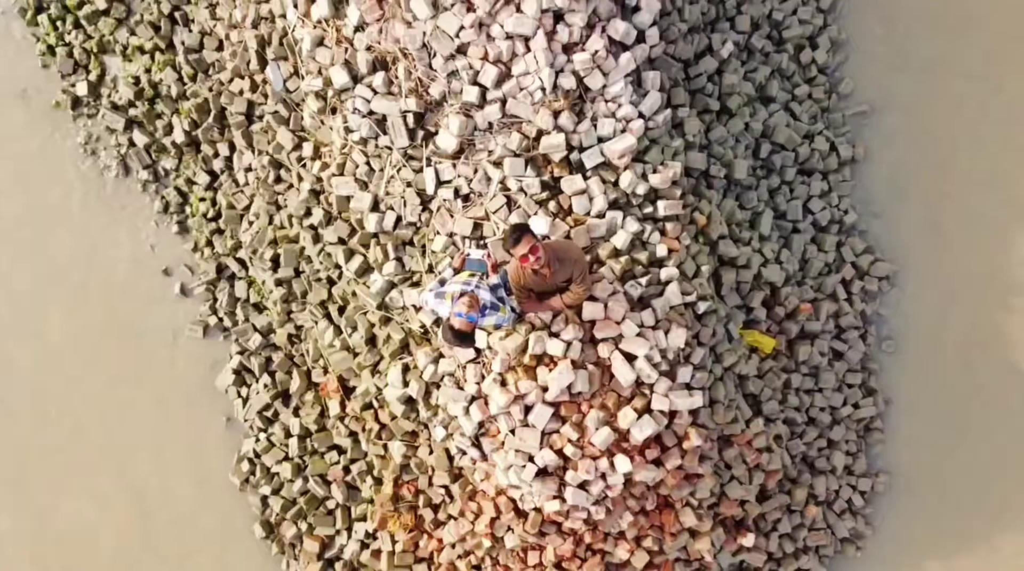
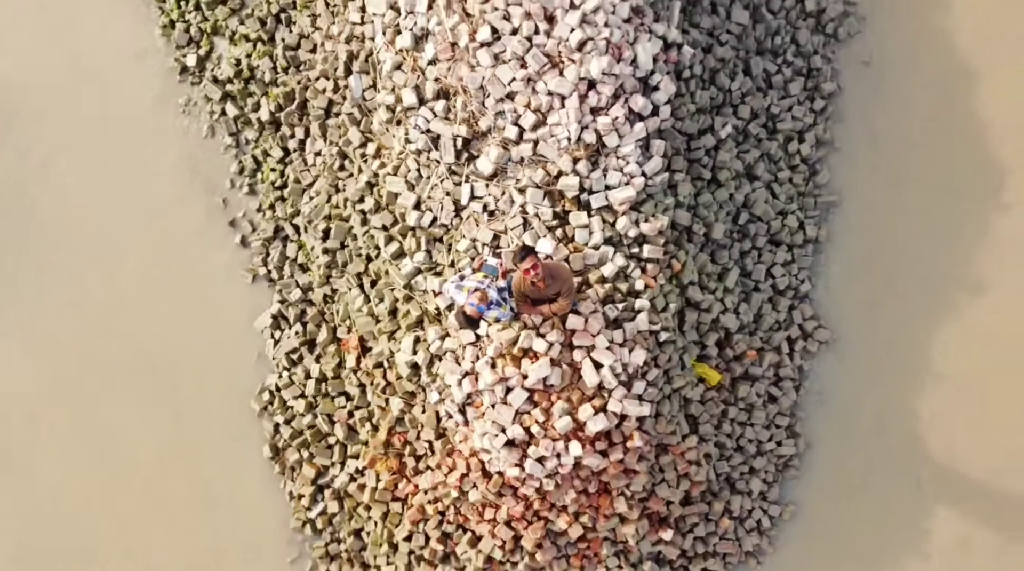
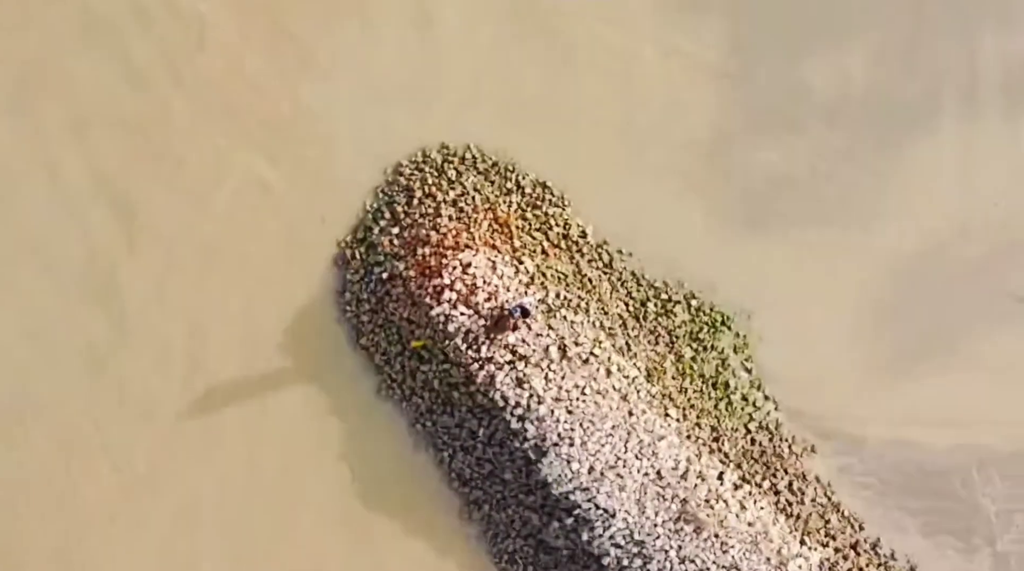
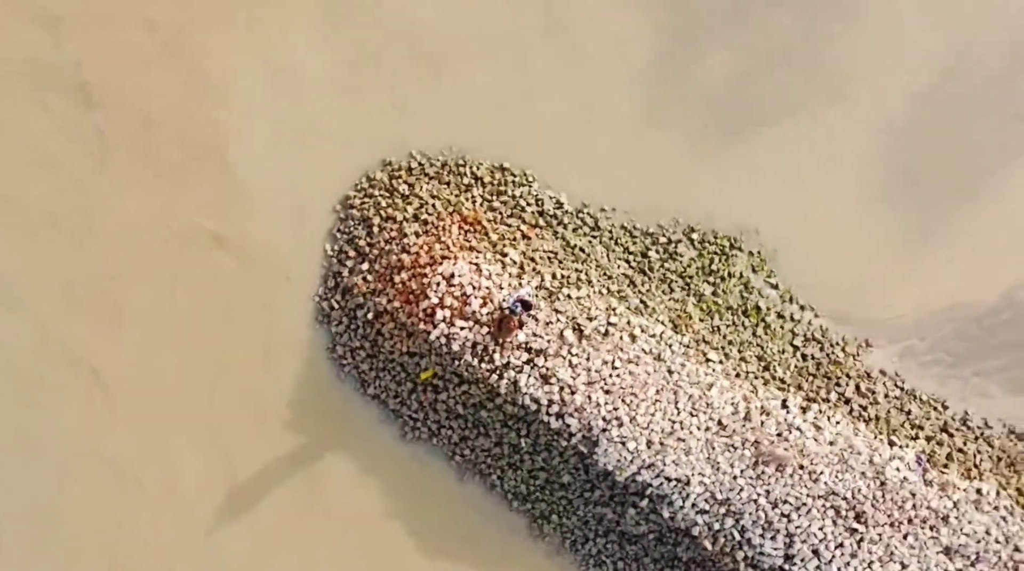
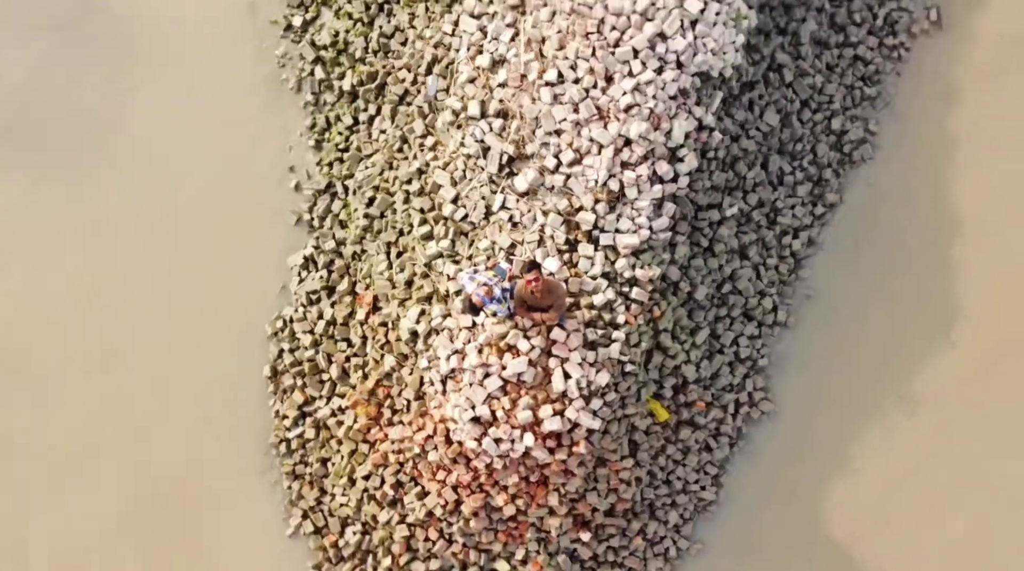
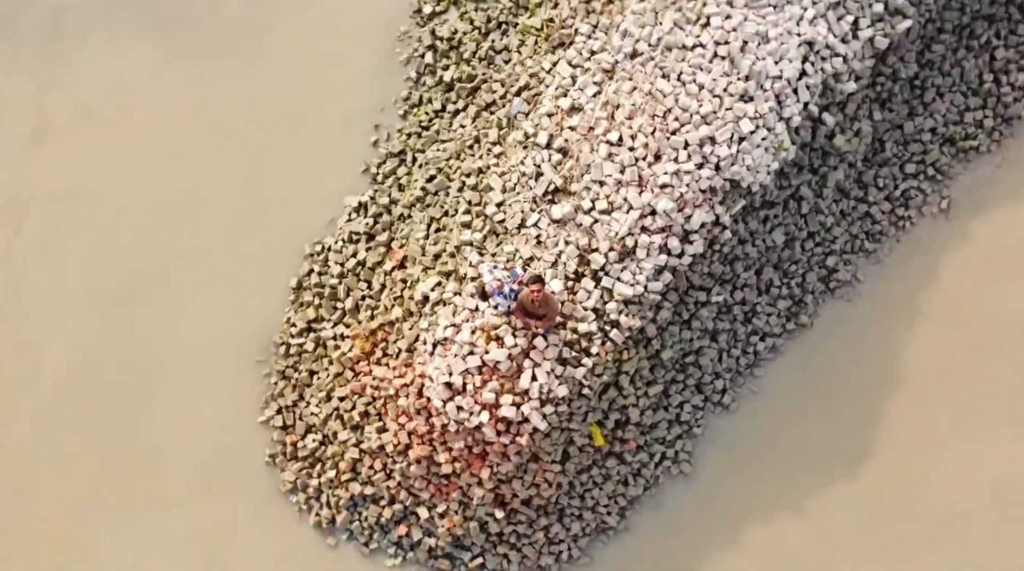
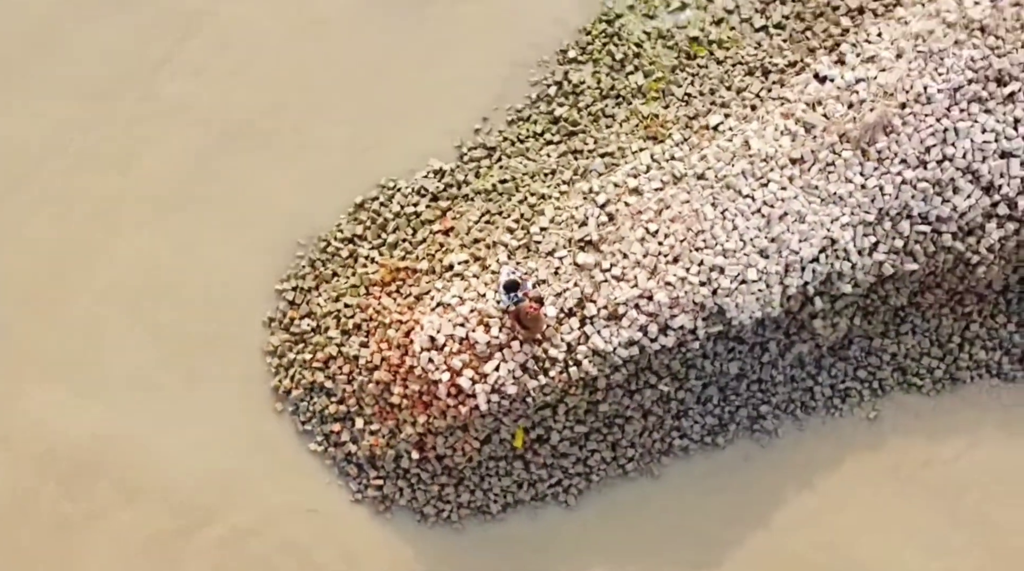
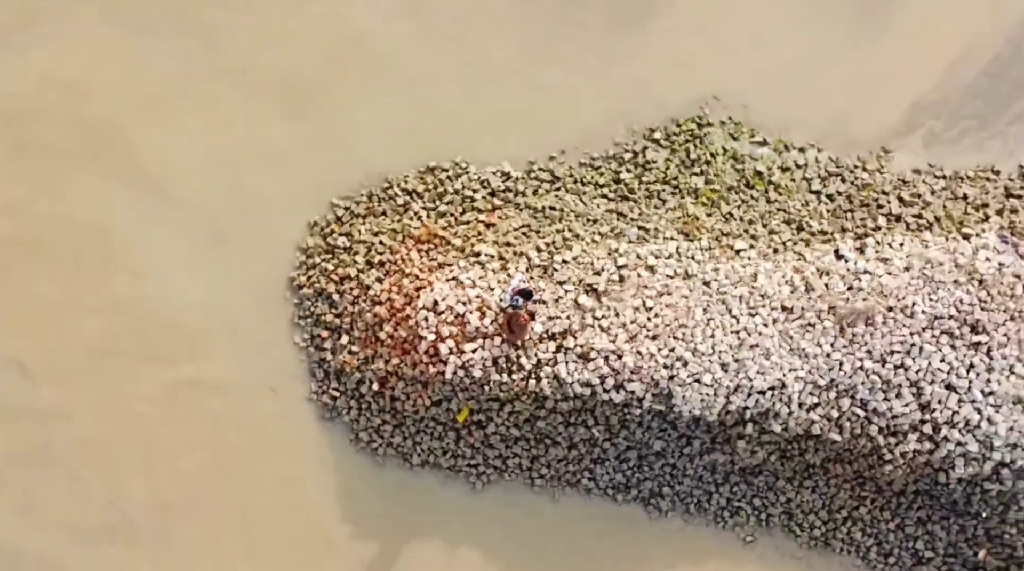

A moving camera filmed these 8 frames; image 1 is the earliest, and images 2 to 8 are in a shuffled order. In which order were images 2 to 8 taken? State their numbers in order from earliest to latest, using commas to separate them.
2, 5, 6, 7, 8, 4, 3
